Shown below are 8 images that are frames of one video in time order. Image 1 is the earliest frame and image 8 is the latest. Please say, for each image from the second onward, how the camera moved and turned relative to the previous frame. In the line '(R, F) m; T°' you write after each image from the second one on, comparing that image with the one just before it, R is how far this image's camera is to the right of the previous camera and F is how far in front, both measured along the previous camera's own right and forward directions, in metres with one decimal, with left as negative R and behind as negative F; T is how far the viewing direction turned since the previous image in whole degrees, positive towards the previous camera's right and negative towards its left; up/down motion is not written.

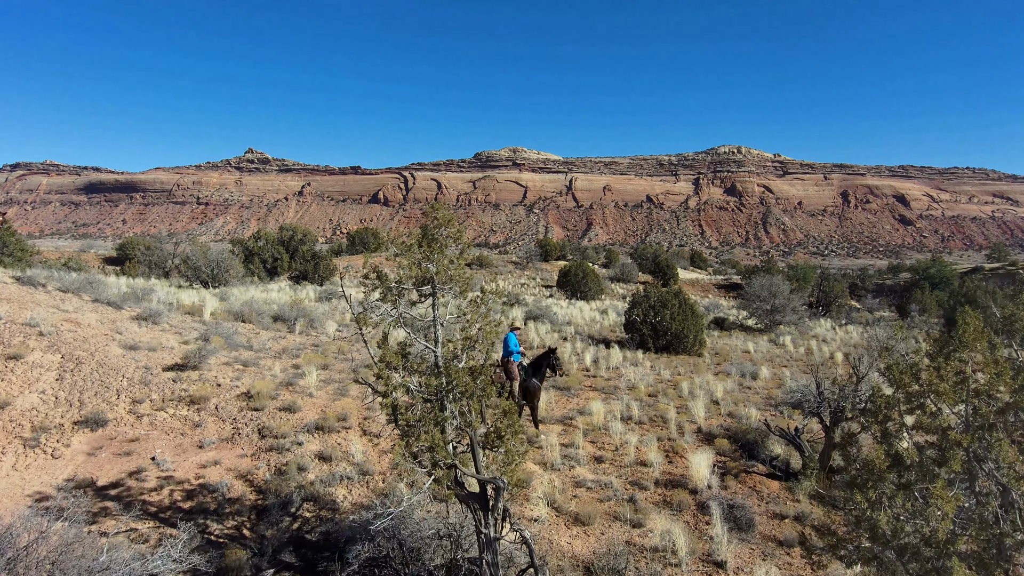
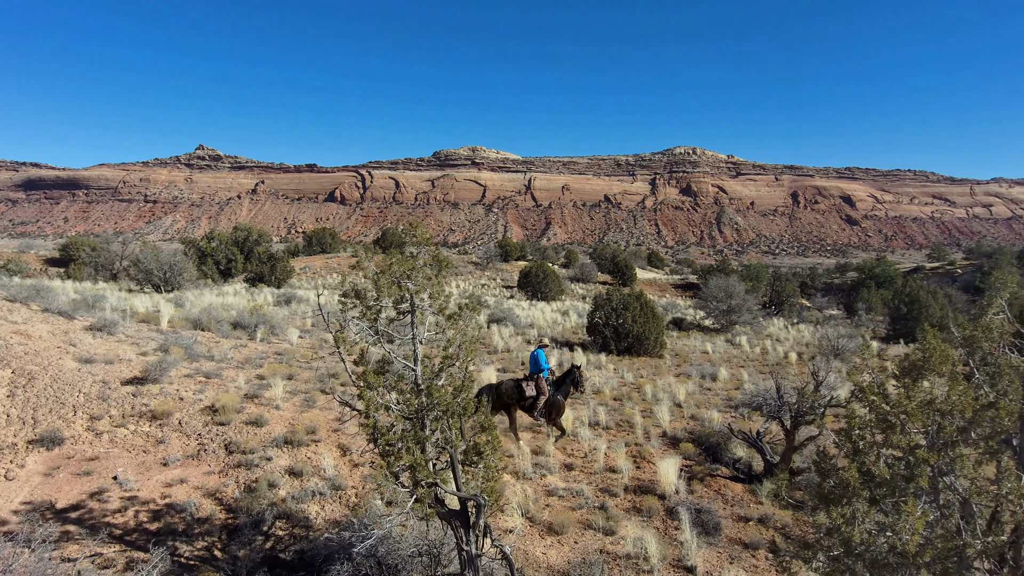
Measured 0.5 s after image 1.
(-0.1, 0.0) m; +4°
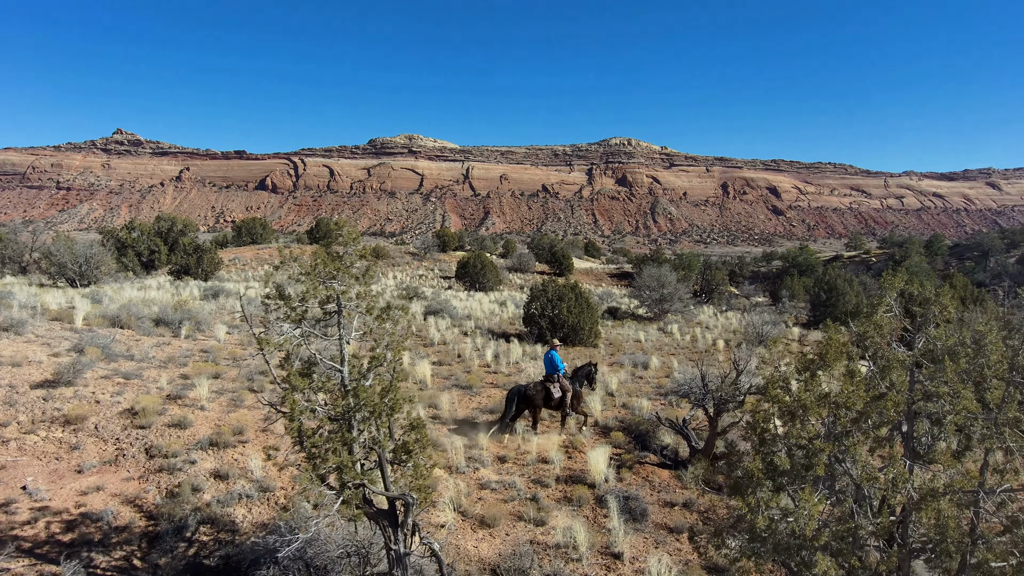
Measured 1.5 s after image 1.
(+0.1, 0.0) m; +5°
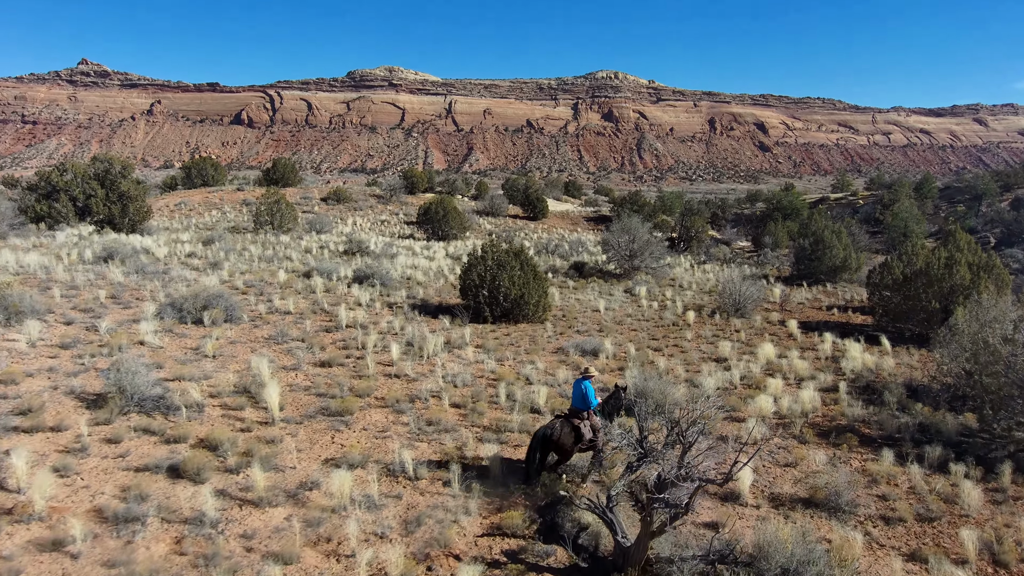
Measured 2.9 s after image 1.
(+1.1, +2.6) m; +1°
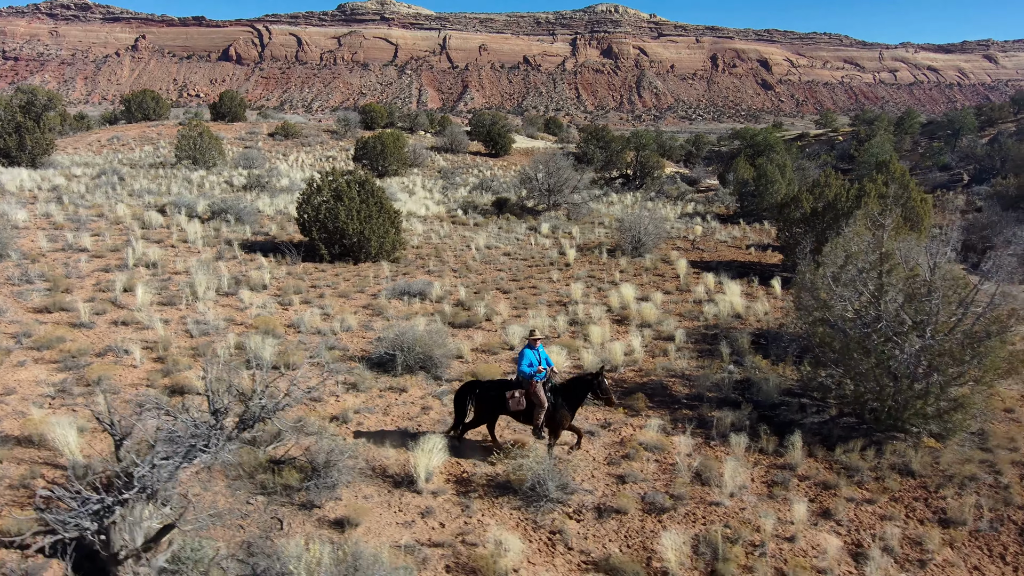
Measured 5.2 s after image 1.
(+2.9, +1.6) m; 0°
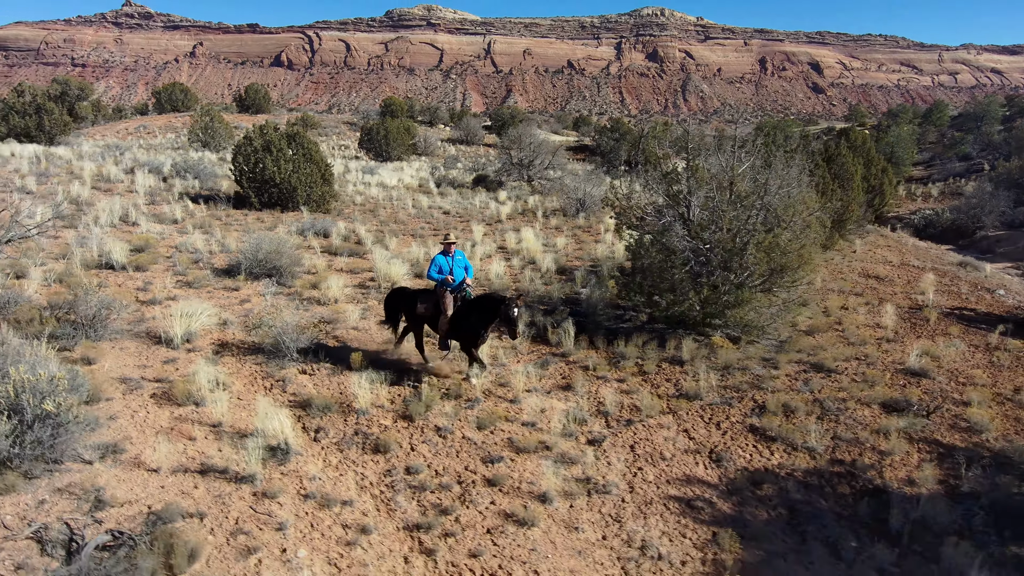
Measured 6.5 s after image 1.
(+2.4, -0.2) m; -4°
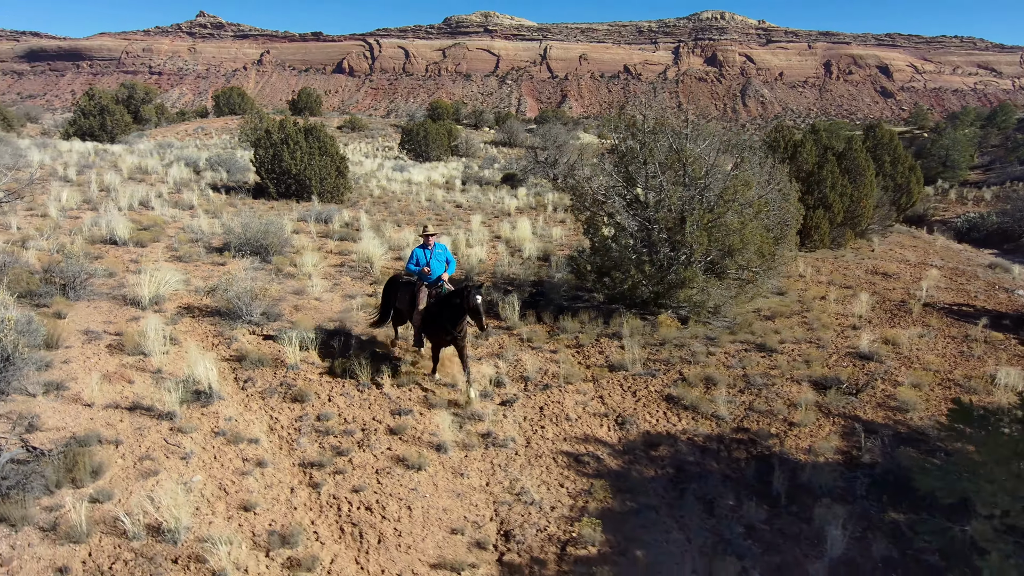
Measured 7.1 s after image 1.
(+1.0, -0.2) m; -5°
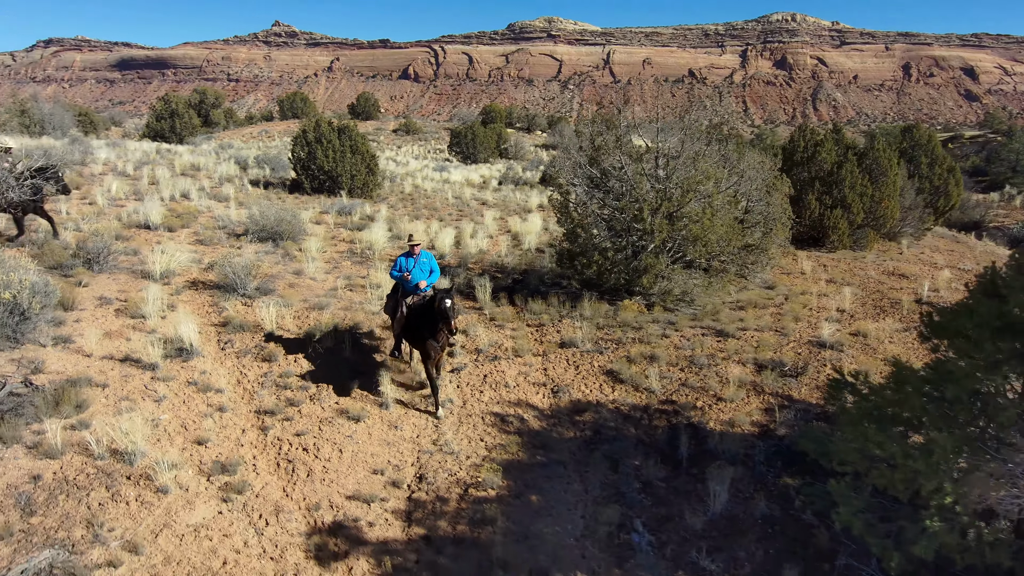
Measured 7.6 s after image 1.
(+0.9, -0.4) m; -5°
